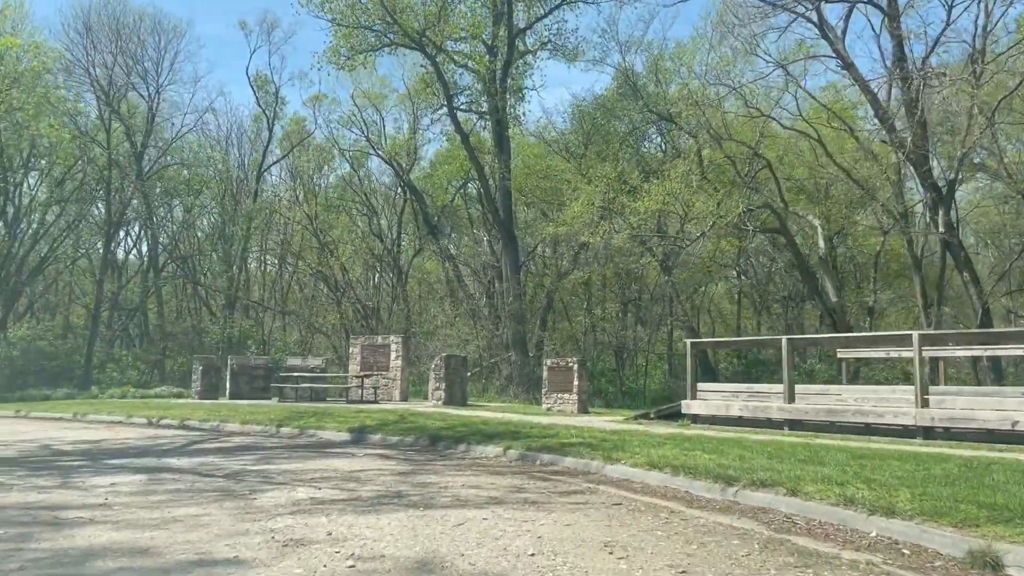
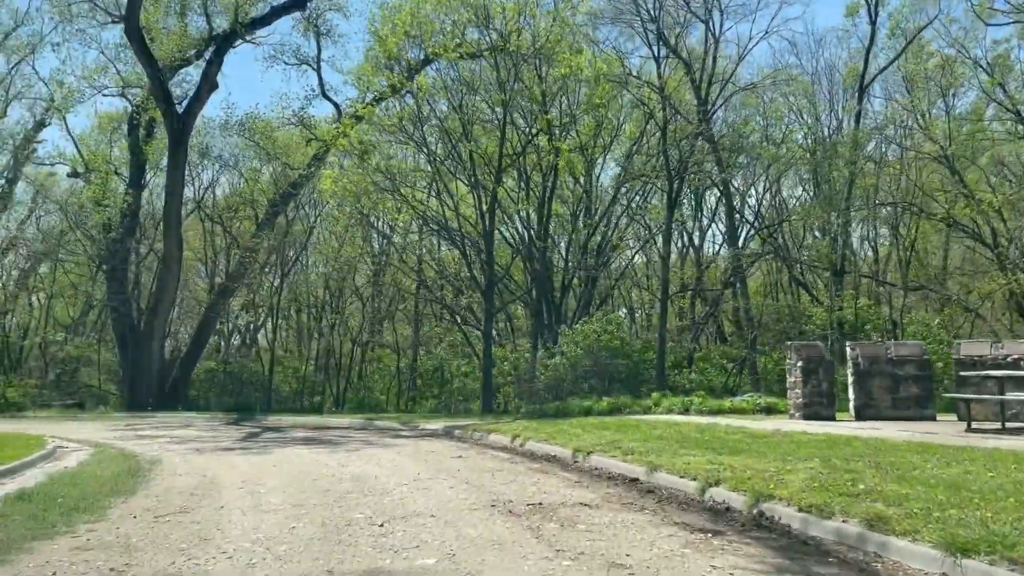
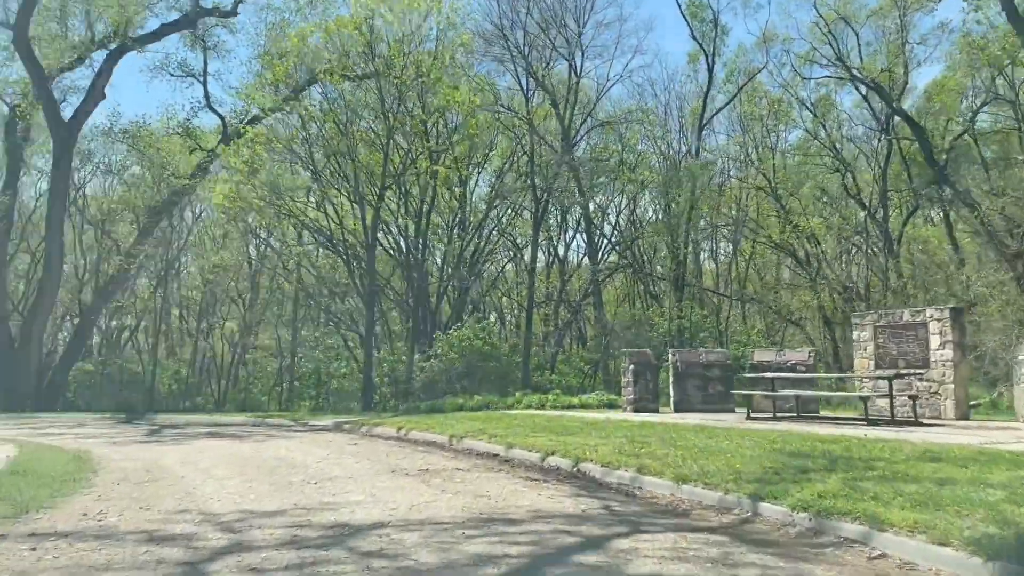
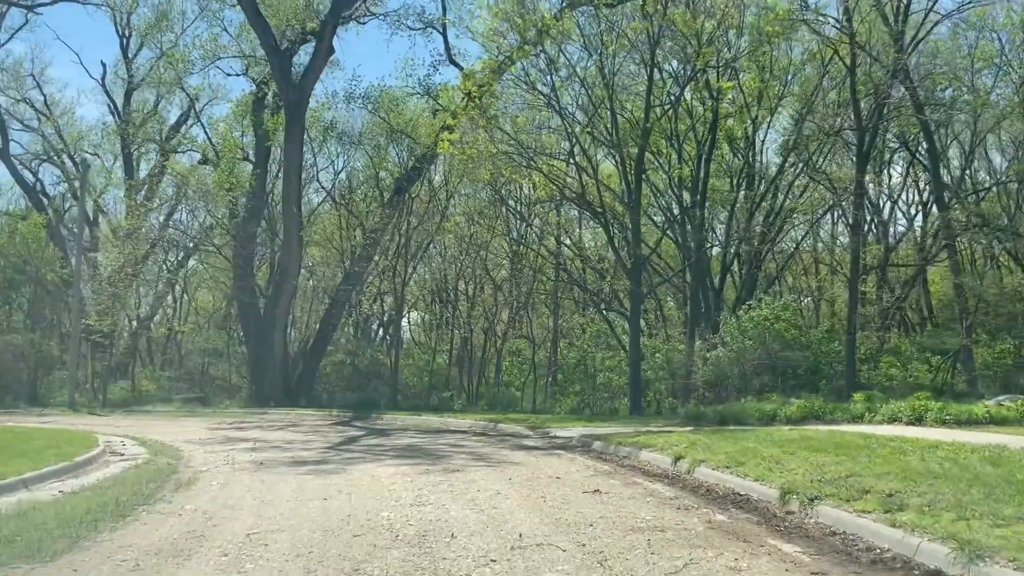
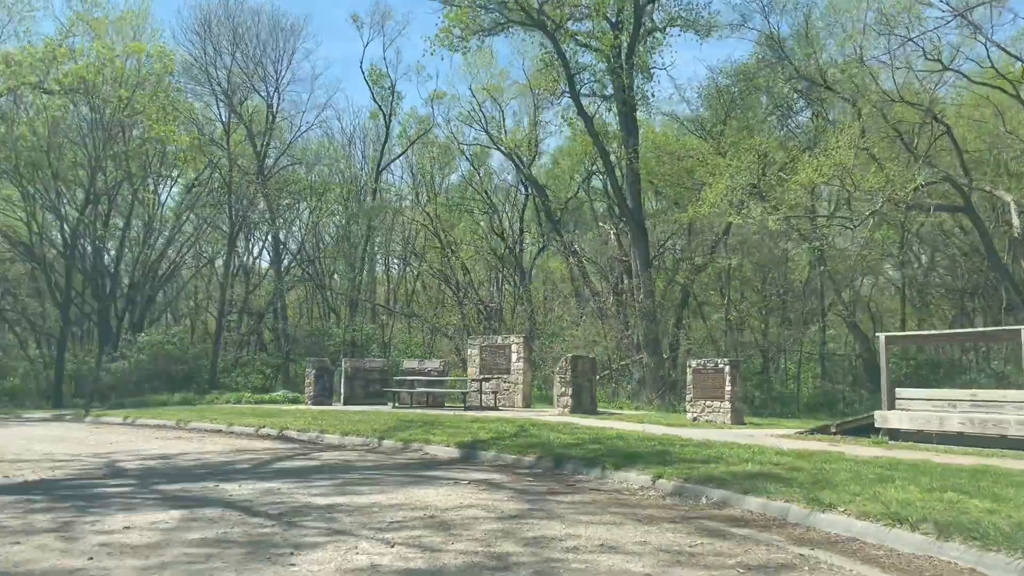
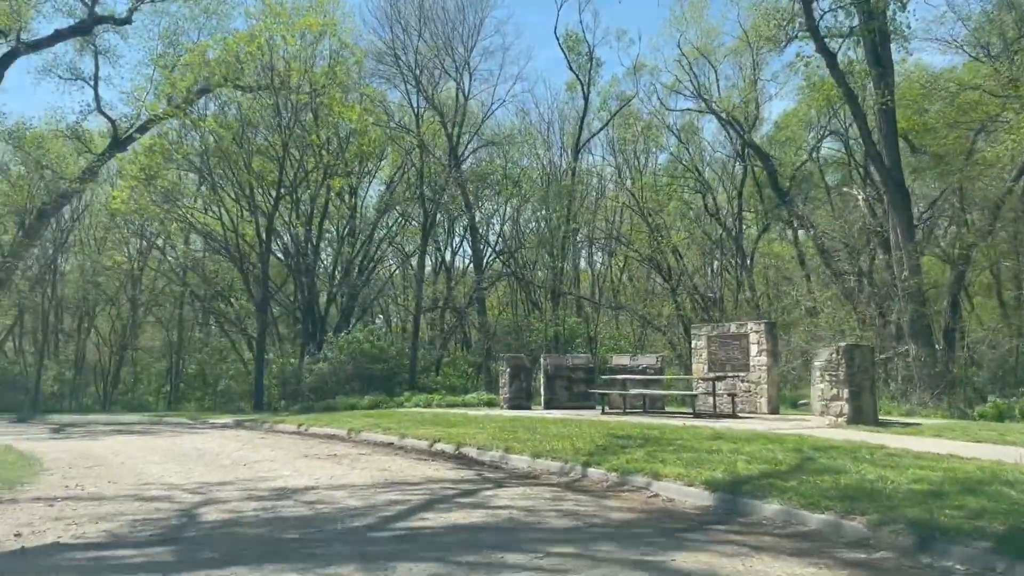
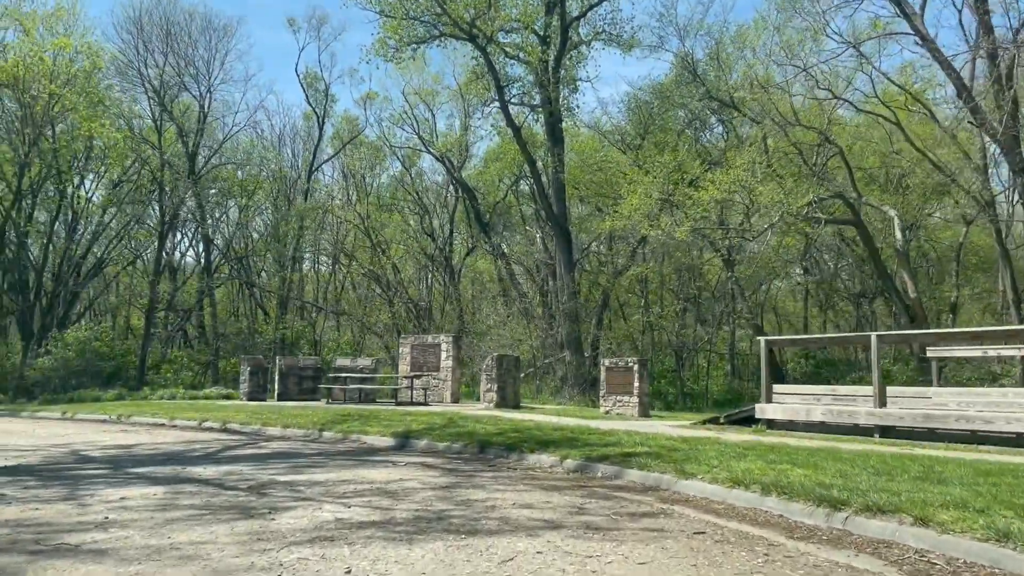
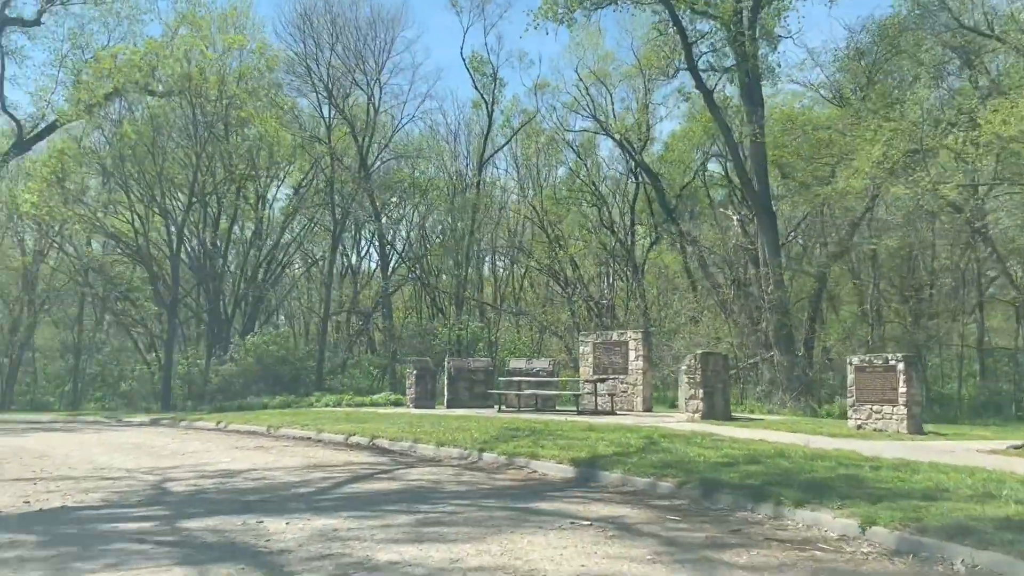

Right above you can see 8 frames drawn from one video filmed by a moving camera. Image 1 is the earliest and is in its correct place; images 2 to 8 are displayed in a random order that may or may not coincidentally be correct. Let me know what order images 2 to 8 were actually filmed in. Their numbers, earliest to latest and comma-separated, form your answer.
7, 5, 8, 6, 3, 2, 4
